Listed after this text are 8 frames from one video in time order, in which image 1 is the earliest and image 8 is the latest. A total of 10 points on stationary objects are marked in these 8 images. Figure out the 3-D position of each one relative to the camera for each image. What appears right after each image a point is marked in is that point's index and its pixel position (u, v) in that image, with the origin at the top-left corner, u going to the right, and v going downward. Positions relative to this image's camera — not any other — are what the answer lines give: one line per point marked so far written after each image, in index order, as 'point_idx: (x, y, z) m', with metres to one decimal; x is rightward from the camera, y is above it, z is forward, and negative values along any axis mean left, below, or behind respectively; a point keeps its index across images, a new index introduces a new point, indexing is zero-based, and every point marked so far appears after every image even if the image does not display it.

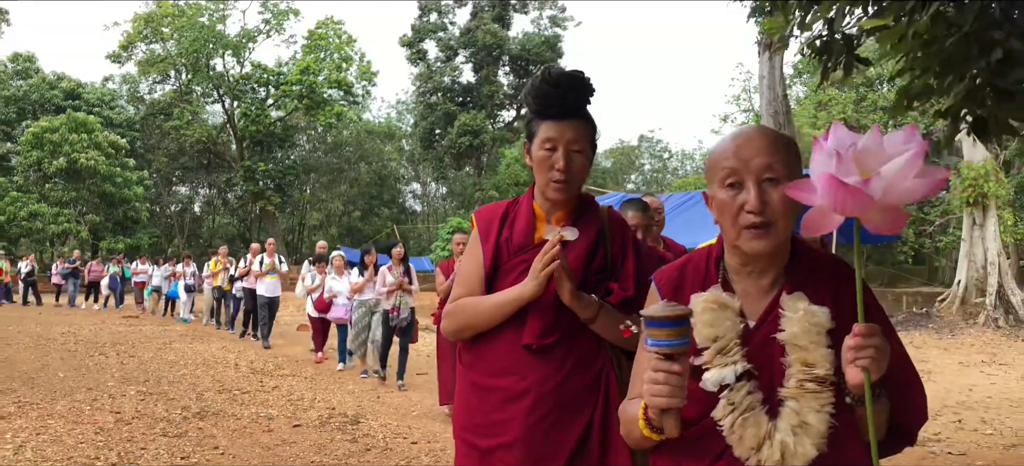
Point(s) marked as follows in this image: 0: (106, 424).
0: (-3.1, -1.4, +6.2) m
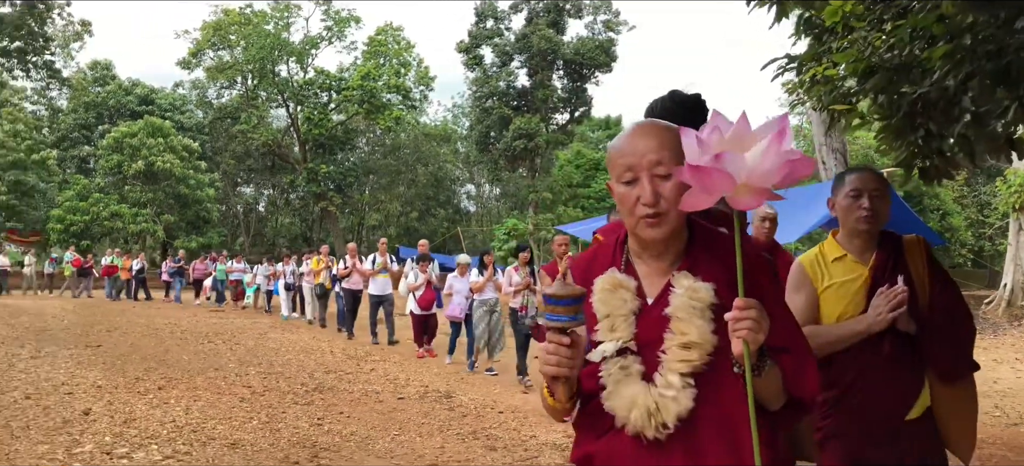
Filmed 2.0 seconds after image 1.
0: (-2.4, -1.5, +7.5) m
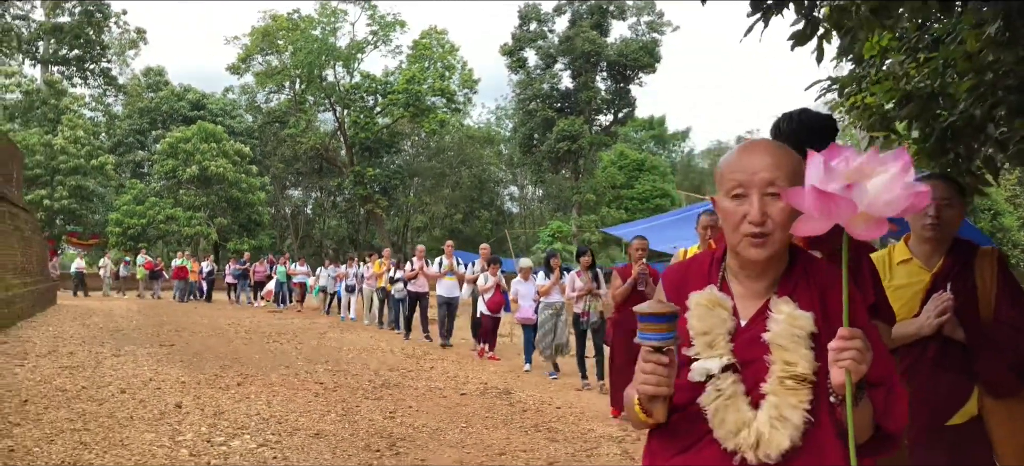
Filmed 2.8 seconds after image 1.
0: (-1.9, -1.6, +8.0) m
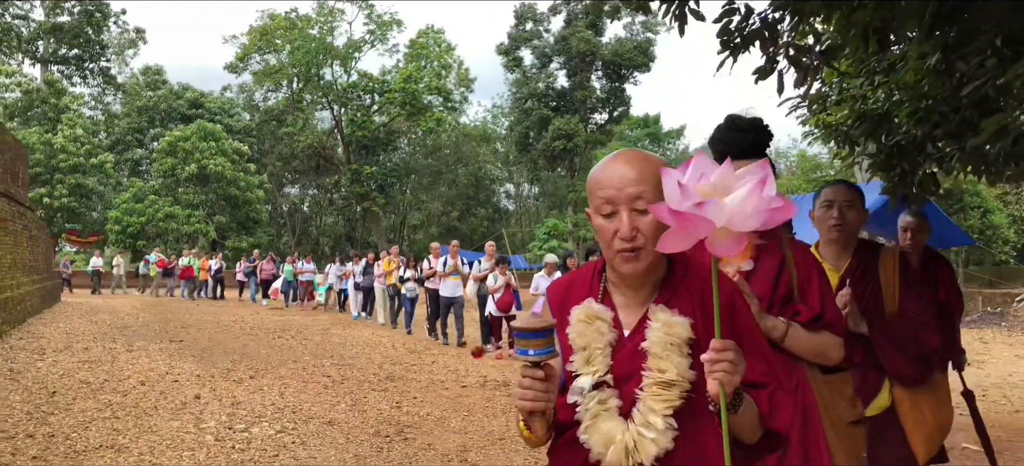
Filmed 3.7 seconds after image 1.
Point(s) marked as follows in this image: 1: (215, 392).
0: (-1.9, -1.6, +8.5) m
1: (-2.8, -1.5, +7.6) m
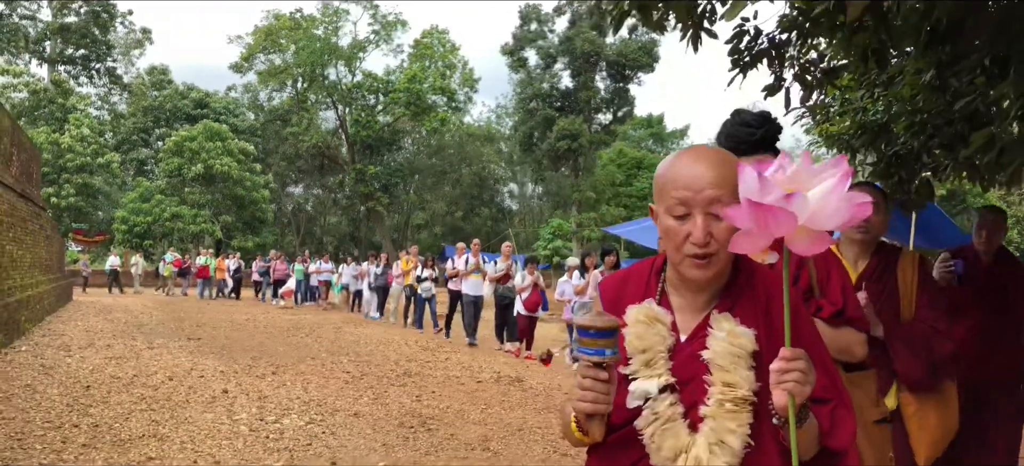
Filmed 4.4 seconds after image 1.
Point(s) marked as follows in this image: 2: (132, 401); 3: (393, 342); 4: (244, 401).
0: (-1.8, -1.6, +8.8) m
1: (-2.7, -1.5, +7.9) m
2: (-3.3, -1.5, +7.0) m
3: (-1.9, -1.7, +12.7) m
4: (-2.4, -1.5, +7.2) m
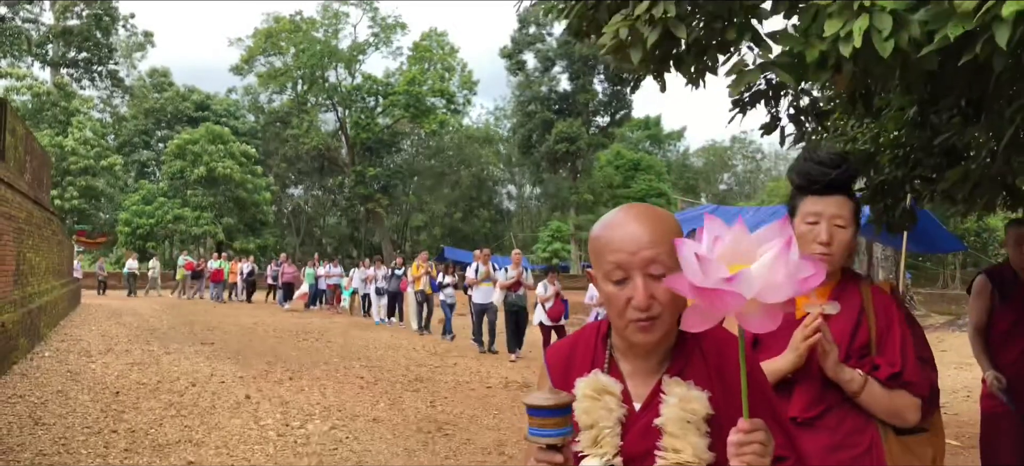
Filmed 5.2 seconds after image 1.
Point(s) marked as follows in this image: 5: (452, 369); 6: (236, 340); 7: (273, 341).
0: (-1.7, -1.7, +9.2) m
1: (-2.6, -1.6, +8.3) m
2: (-3.2, -1.6, +7.3) m
3: (-1.8, -1.8, +13.1) m
4: (-2.3, -1.6, +7.5) m
5: (-0.8, -1.8, +10.3) m
6: (-4.7, -1.8, +13.7) m
7: (-4.1, -1.9, +13.8) m
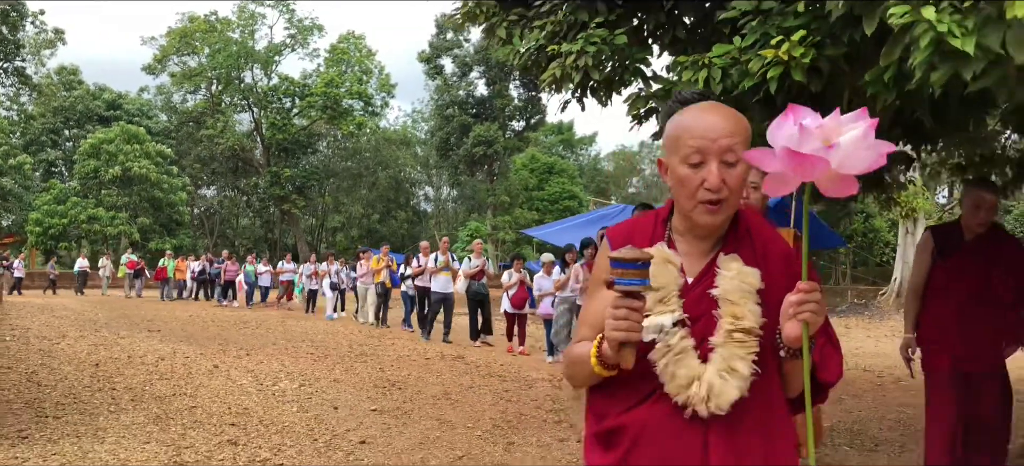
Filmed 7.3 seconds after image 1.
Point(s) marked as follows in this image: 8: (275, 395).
0: (-2.5, -1.6, +10.3) m
1: (-3.3, -1.5, +9.4) m
2: (-3.8, -1.5, +8.3) m
3: (-3.1, -1.7, +14.2) m
4: (-3.0, -1.5, +8.6) m
5: (-1.7, -1.6, +11.6) m
6: (-6.0, -1.7, +14.5) m
7: (-5.4, -1.8, +14.7) m
8: (-2.2, -1.5, +7.3) m
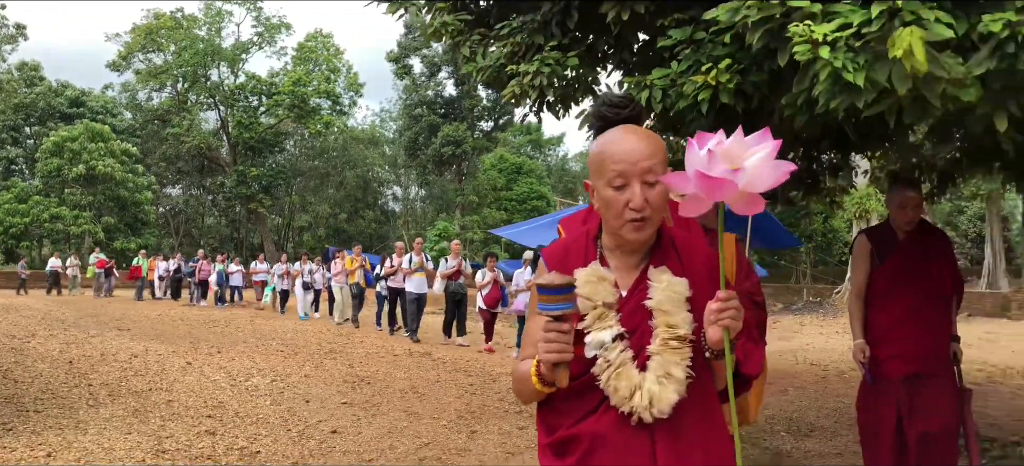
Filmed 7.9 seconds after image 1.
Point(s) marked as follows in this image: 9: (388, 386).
0: (-3.0, -1.6, +10.6) m
1: (-3.7, -1.5, +9.6) m
2: (-4.2, -1.5, +8.5) m
3: (-3.7, -1.8, +14.4) m
4: (-3.3, -1.5, +8.9) m
5: (-2.2, -1.7, +11.9) m
6: (-6.6, -1.7, +14.6) m
7: (-6.0, -1.8, +14.8) m
8: (-2.5, -1.5, +7.6) m
9: (-1.3, -1.6, +8.2) m
